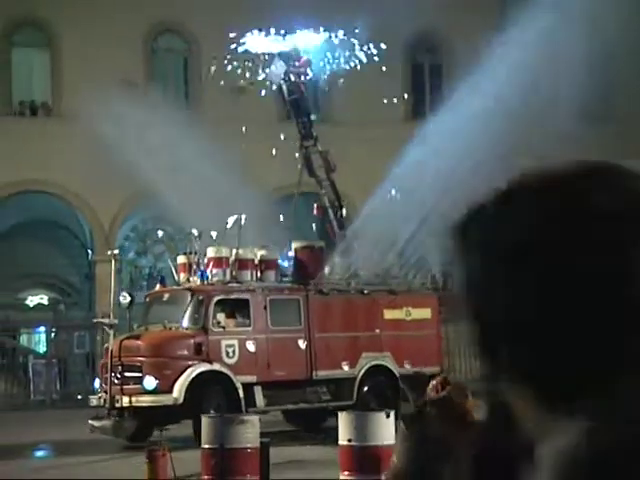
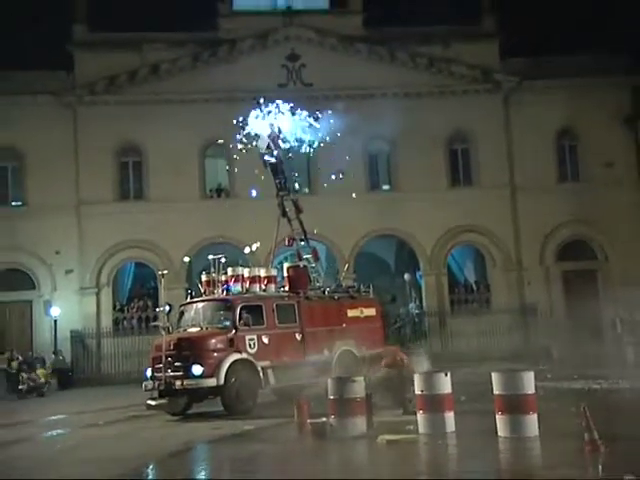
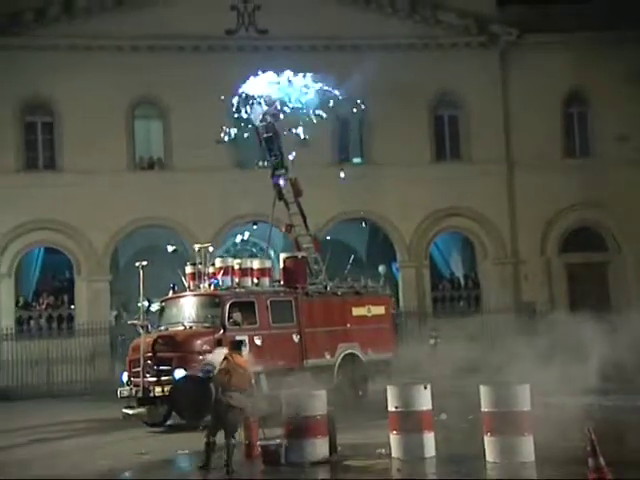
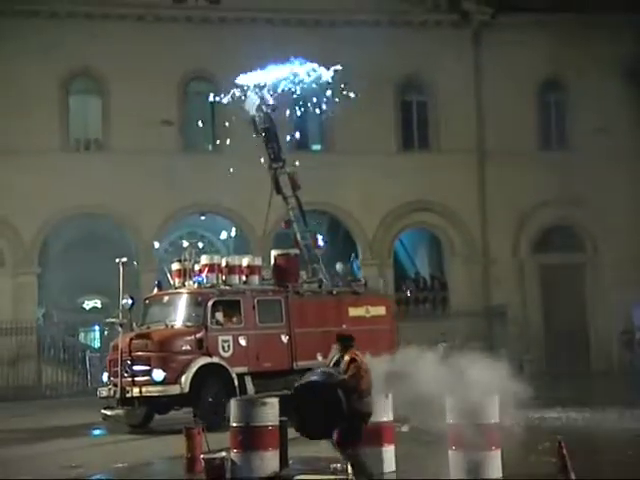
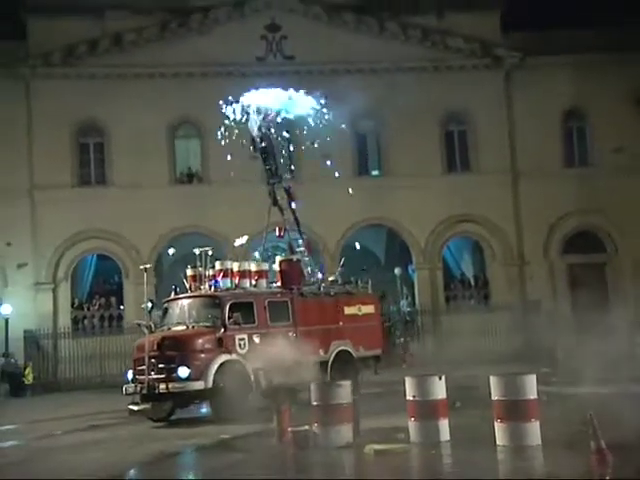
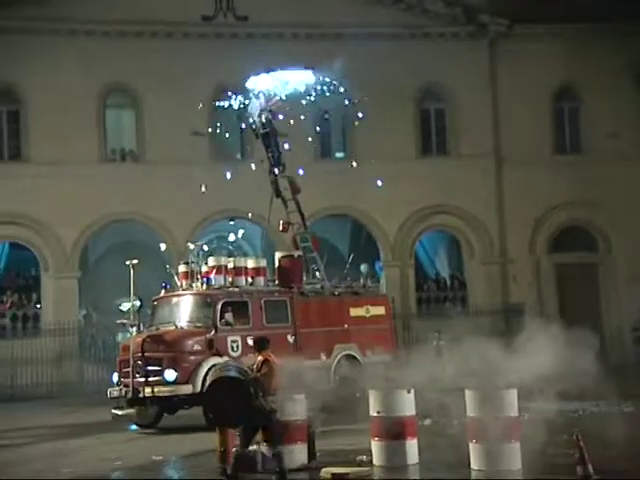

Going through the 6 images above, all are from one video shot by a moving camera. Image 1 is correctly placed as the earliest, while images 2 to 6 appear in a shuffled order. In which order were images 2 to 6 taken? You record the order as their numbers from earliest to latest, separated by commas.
4, 6, 3, 5, 2
